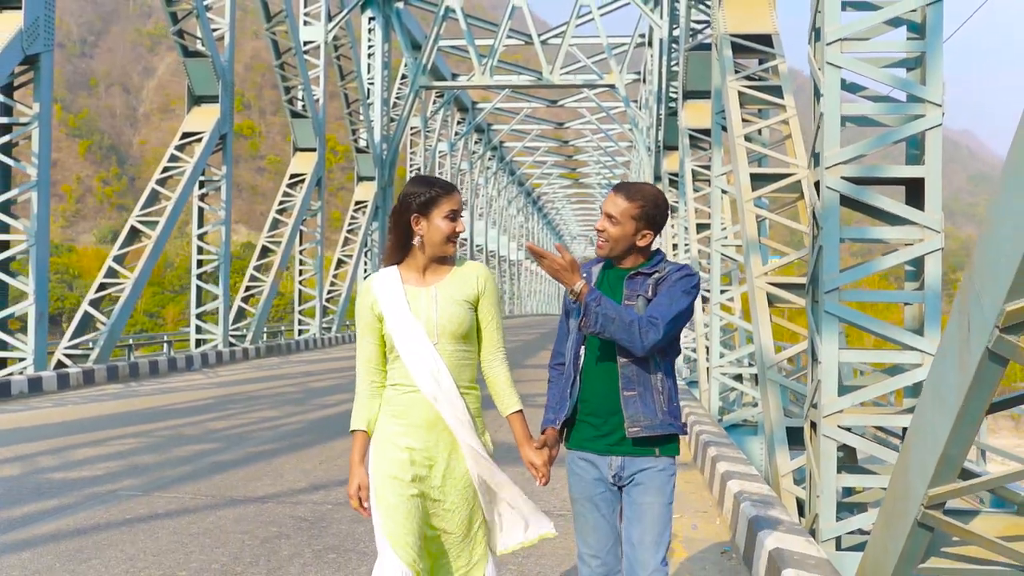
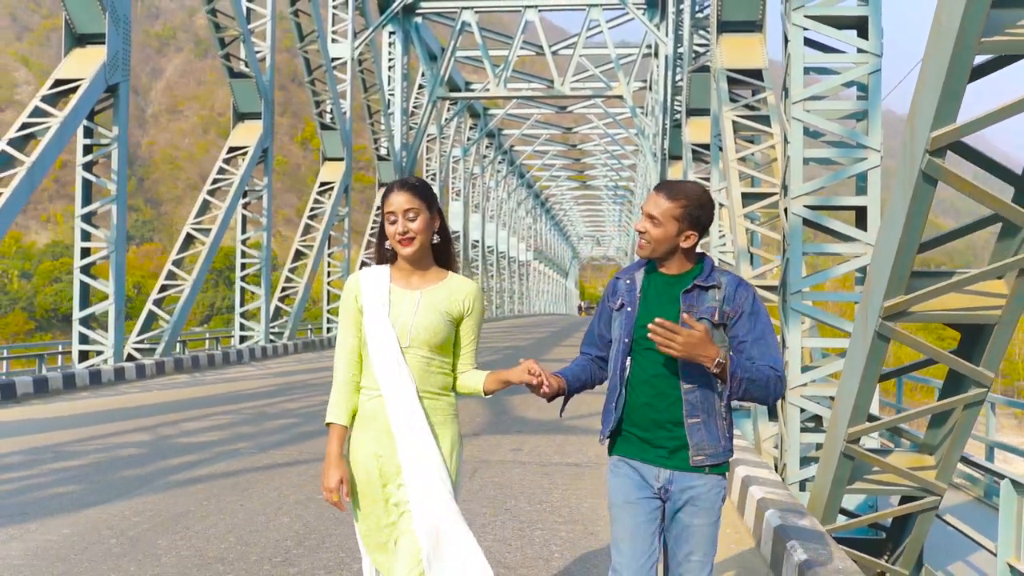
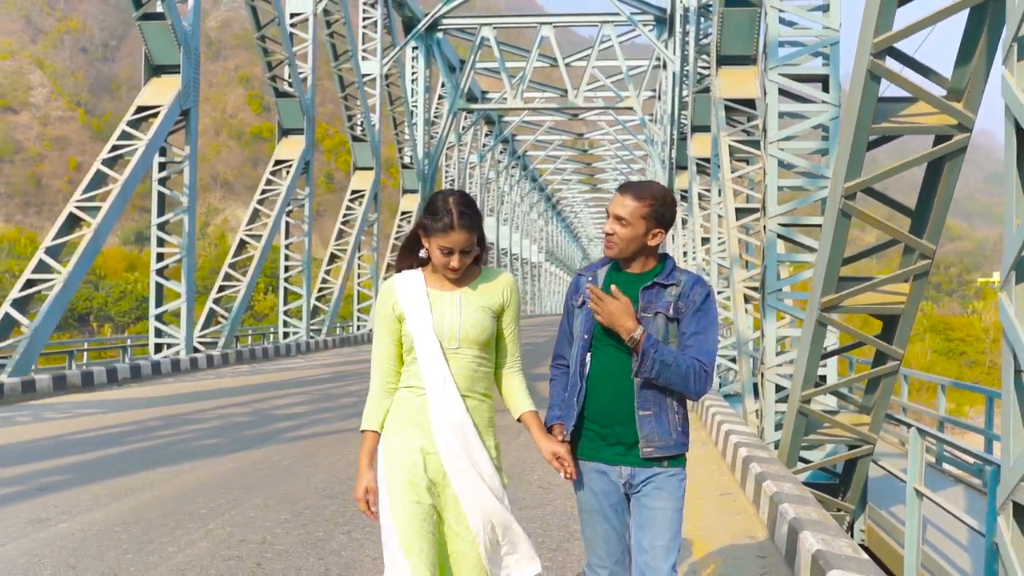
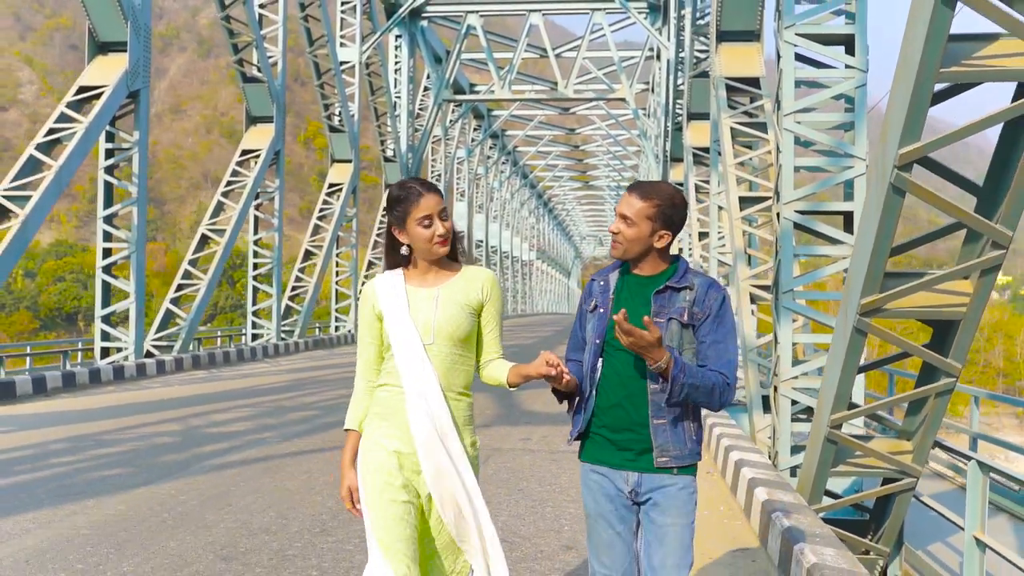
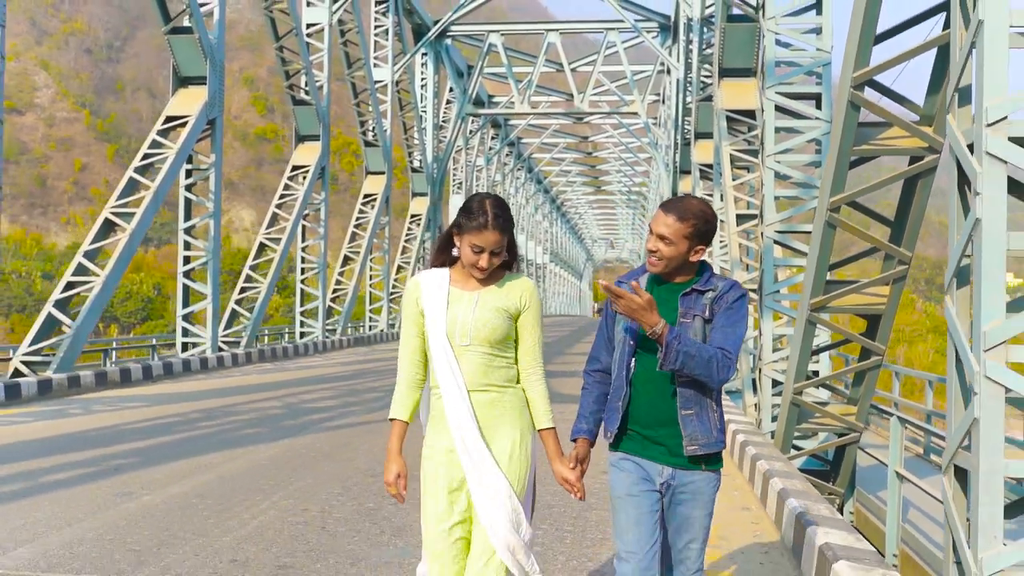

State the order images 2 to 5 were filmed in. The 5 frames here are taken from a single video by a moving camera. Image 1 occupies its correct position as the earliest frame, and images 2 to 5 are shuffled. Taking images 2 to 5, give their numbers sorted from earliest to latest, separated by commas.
2, 4, 3, 5
